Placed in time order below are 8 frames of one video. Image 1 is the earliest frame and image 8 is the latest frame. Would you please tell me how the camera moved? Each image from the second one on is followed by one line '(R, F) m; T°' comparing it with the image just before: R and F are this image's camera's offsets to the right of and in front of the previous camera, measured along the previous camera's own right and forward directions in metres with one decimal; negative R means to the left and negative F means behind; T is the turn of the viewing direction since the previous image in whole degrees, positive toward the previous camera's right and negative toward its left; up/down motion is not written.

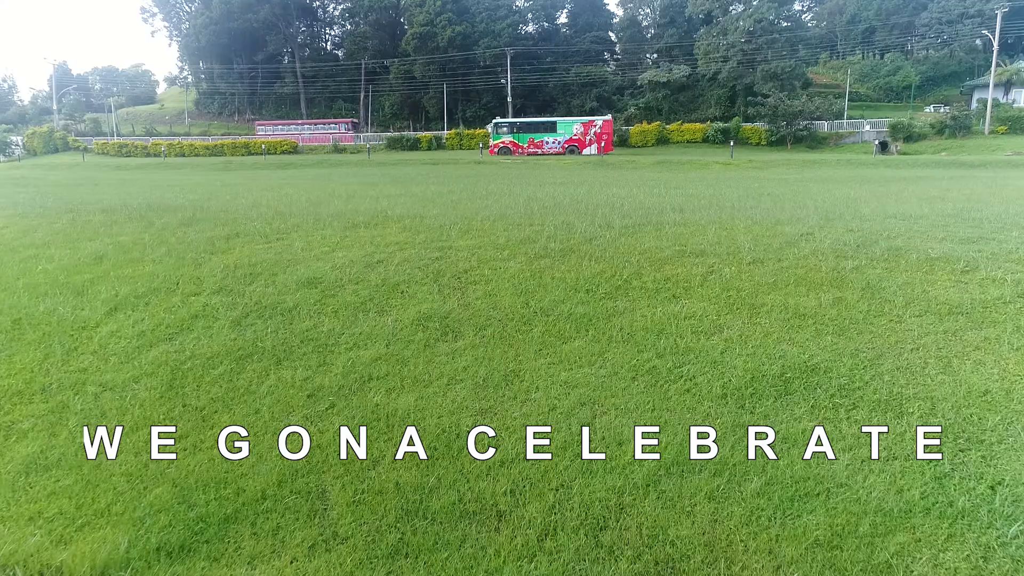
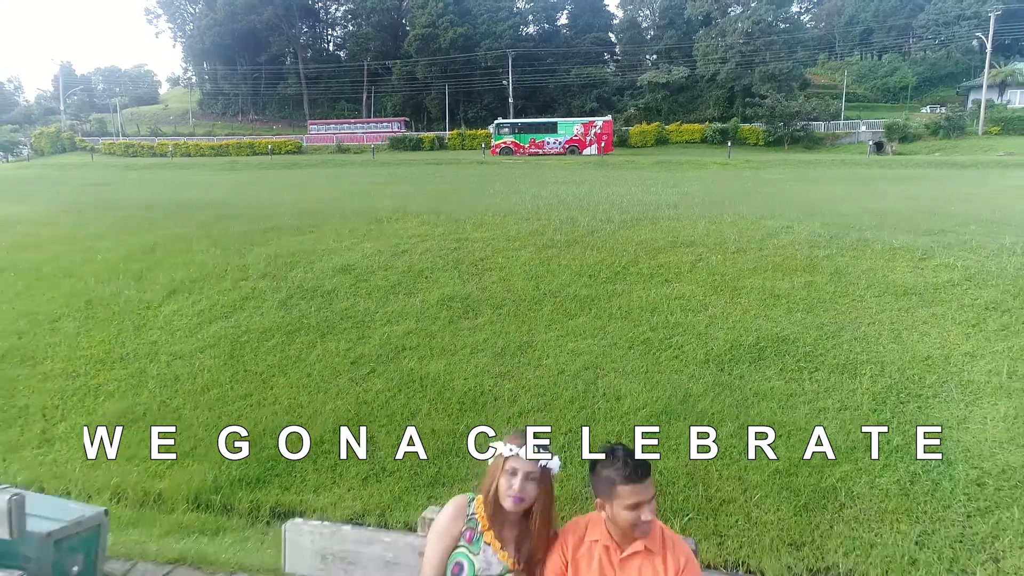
(-0.1, -0.7) m; 0°
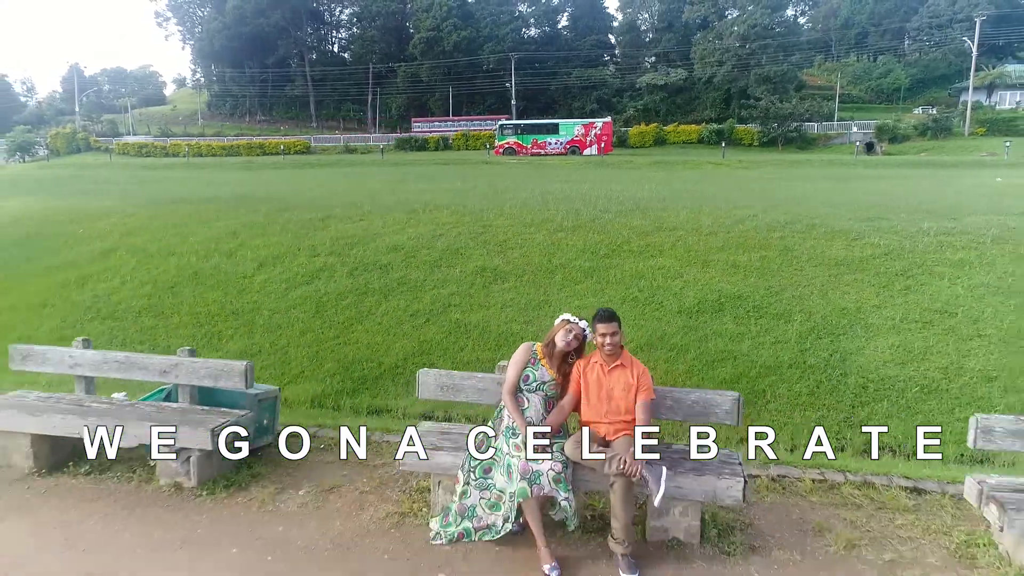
(-0.2, -1.6) m; 0°
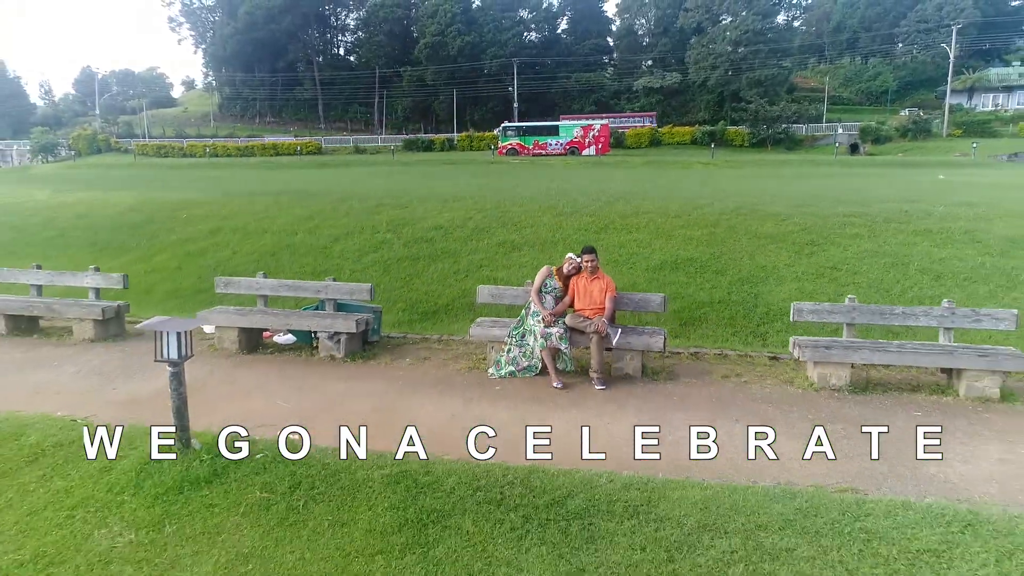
(-0.2, -2.5) m; 0°
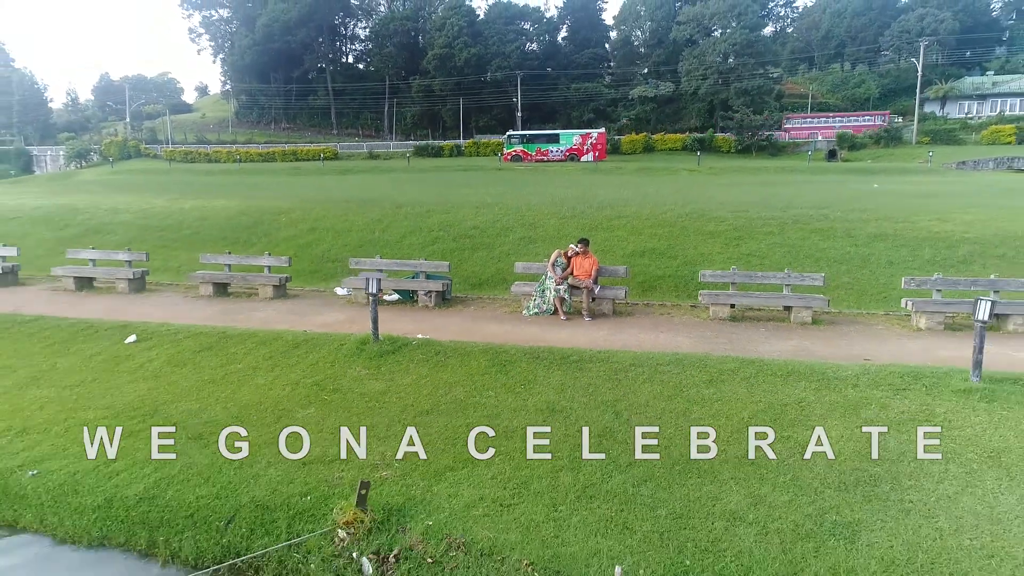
(-0.3, -4.0) m; 0°
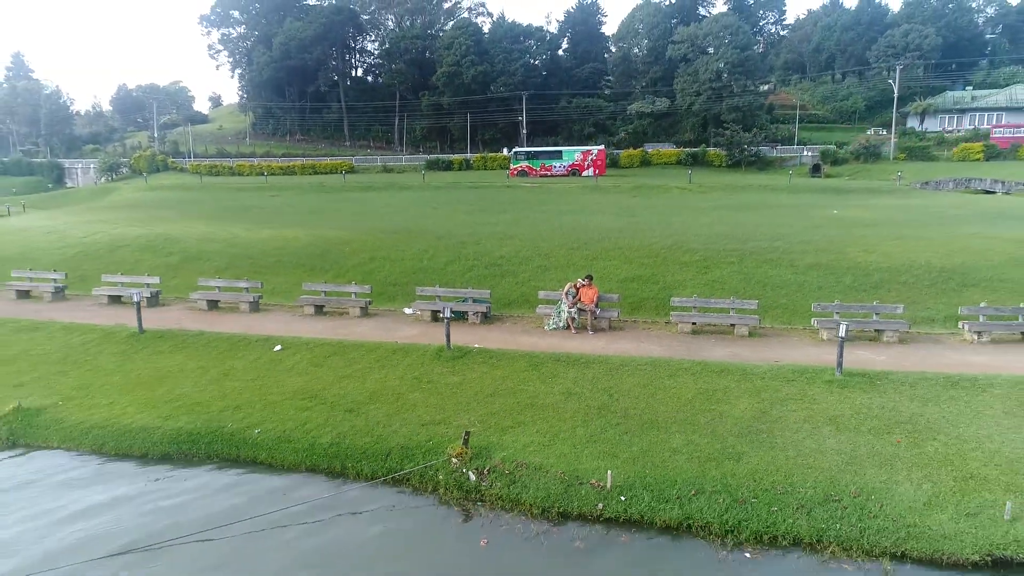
(-0.5, -3.9) m; 0°
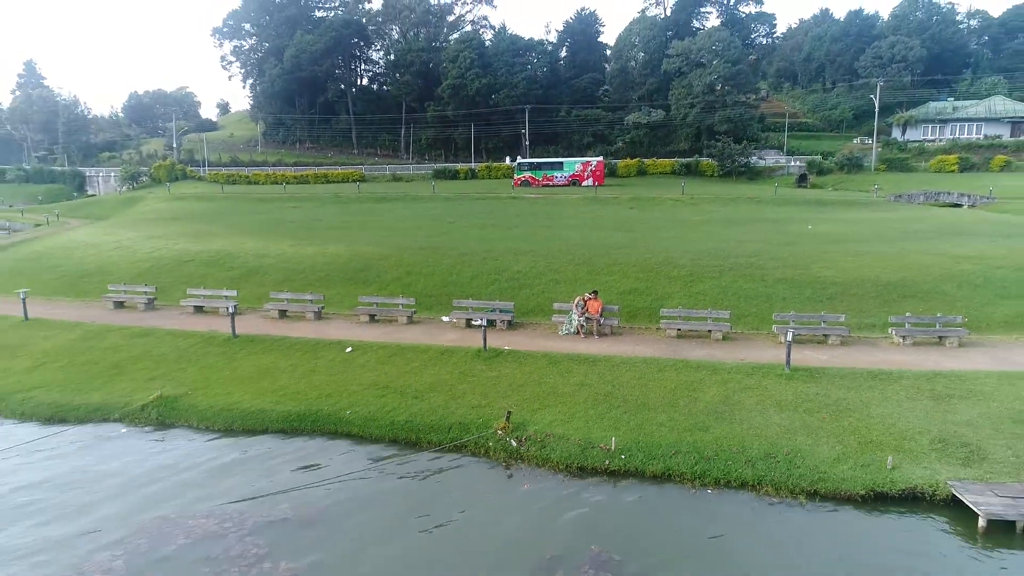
(-0.5, -3.3) m; 0°
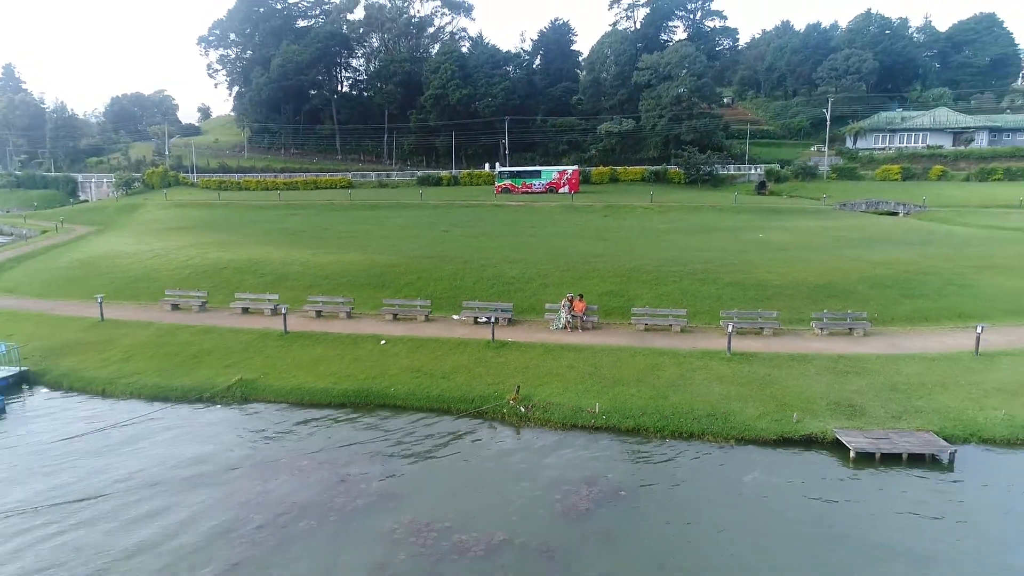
(-0.8, -3.9) m; +2°
